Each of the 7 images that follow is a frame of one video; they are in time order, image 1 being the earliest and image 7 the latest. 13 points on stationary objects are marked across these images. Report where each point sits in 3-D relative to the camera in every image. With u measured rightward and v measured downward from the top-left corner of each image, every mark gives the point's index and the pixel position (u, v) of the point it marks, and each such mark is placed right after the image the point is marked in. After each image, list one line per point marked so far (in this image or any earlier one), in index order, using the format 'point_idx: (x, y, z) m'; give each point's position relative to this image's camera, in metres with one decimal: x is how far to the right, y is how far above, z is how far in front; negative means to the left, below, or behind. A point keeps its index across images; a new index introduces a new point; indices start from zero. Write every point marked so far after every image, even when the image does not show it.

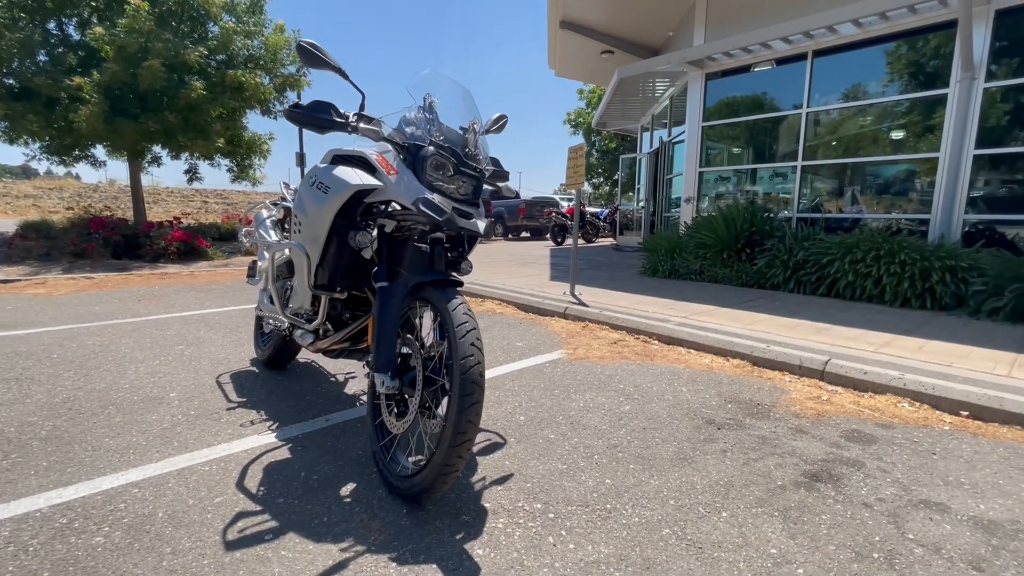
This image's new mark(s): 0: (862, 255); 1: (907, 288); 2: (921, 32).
0: (+3.9, +0.3, +6.1) m
1: (+4.1, 0.0, +5.7) m
2: (+6.3, +3.9, +8.4) m
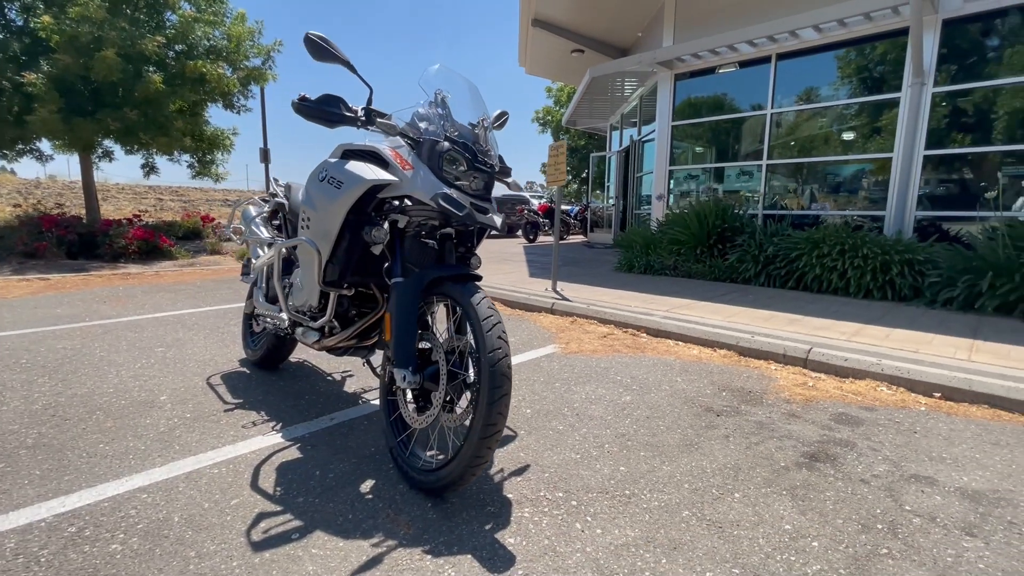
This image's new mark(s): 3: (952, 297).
0: (+3.7, +0.4, +6.4) m
1: (+3.9, +0.1, +6.1) m
2: (+5.9, +4.0, +9.0) m
3: (+4.4, -0.1, +5.6) m
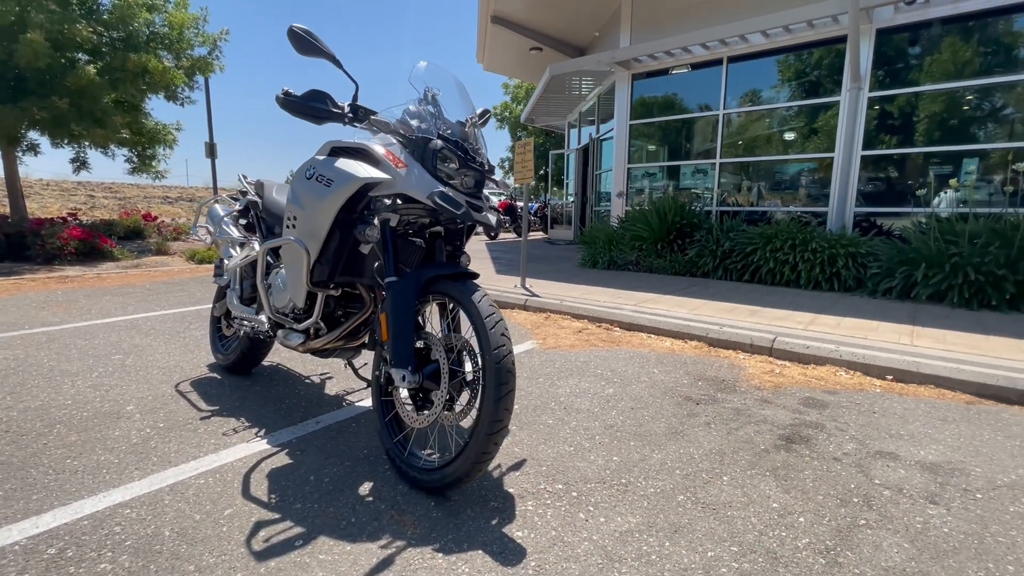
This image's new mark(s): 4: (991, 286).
0: (+3.3, +0.5, +6.8) m
1: (+3.6, +0.2, +6.5) m
2: (+5.2, +4.1, +9.5) m
3: (+4.1, 0.0, +6.0) m
4: (+4.7, 0.0, +5.5) m
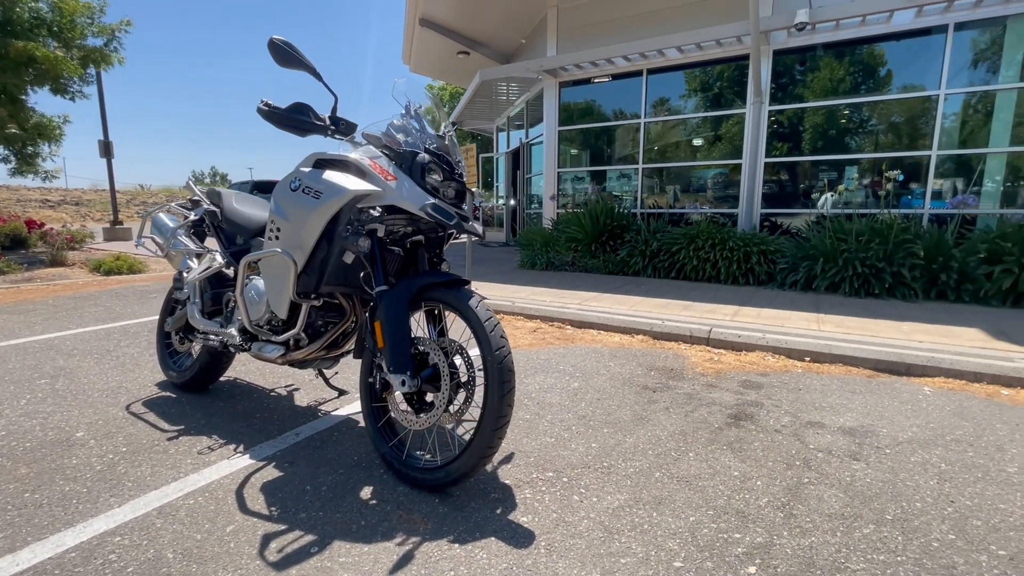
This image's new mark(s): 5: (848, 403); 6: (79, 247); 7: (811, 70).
0: (+2.5, +0.6, +7.5) m
1: (+2.9, +0.3, +7.2) m
2: (+3.9, +4.3, +10.4) m
3: (+3.5, +0.1, +6.9) m
4: (+4.2, +0.1, +6.4) m
5: (+2.3, -0.8, +3.8) m
6: (-8.3, +0.8, +10.7) m
7: (+5.2, +3.8, +9.7) m
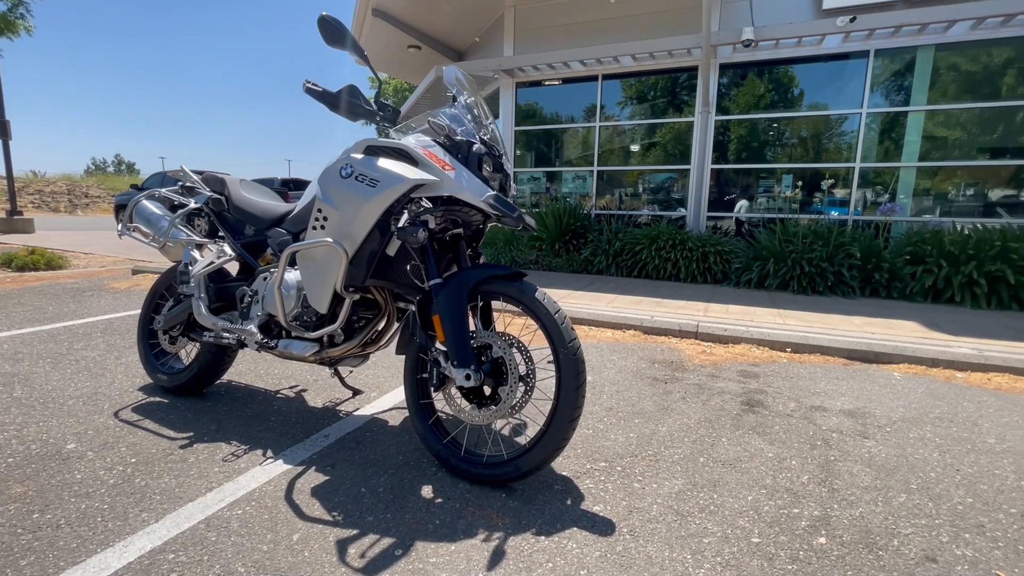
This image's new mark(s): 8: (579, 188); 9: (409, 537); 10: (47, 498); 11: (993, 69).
0: (+2.1, +0.6, +7.8) m
1: (+2.5, +0.3, +7.6) m
2: (+2.9, +4.3, +11.0) m
3: (+3.1, +0.1, +7.4) m
4: (+3.9, +0.2, +7.1) m
5: (+2.4, -0.8, +4.2) m
6: (-9.1, +0.8, +9.4) m
7: (+4.4, +3.8, +10.5) m
8: (+1.5, +2.2, +12.1) m
9: (-0.5, -1.1, +2.5) m
10: (-2.3, -1.0, +2.7) m
11: (+7.9, +3.6, +9.2) m
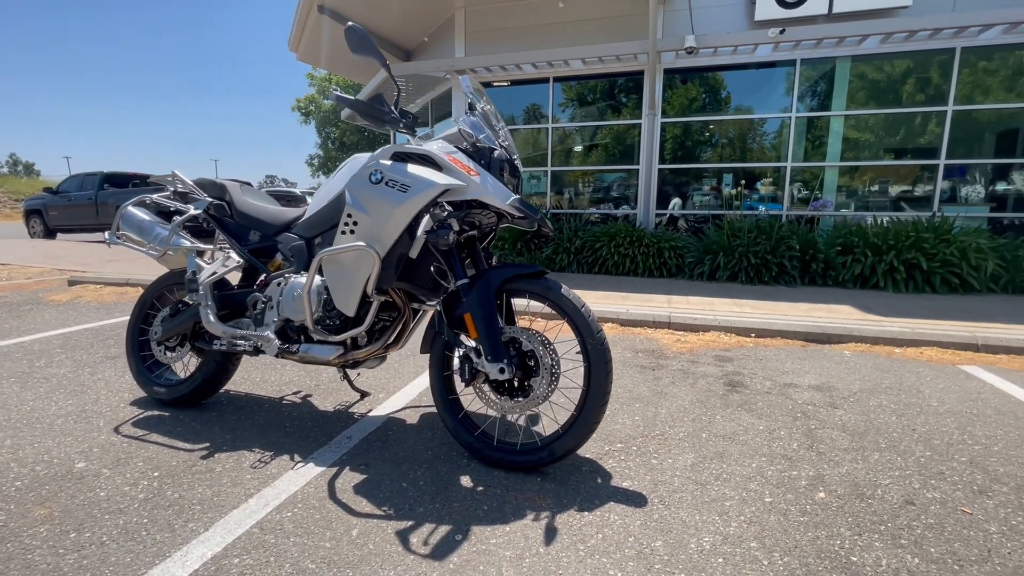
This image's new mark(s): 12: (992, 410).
0: (+1.6, +0.7, +8.3) m
1: (+2.0, +0.4, +8.1) m
2: (+1.9, +4.4, +11.5) m
3: (+2.7, +0.2, +7.9) m
4: (+3.5, +0.3, +7.7) m
5: (+2.4, -0.7, +4.7) m
6: (-9.7, +0.5, +8.4) m
7: (+3.4, +4.0, +11.2) m
8: (+0.4, +2.2, +12.4) m
9: (-0.2, -1.1, +2.6) m
10: (-2.0, -1.1, +2.6) m
11: (+7.1, +3.9, +10.3) m
12: (+3.3, -0.9, +3.9) m
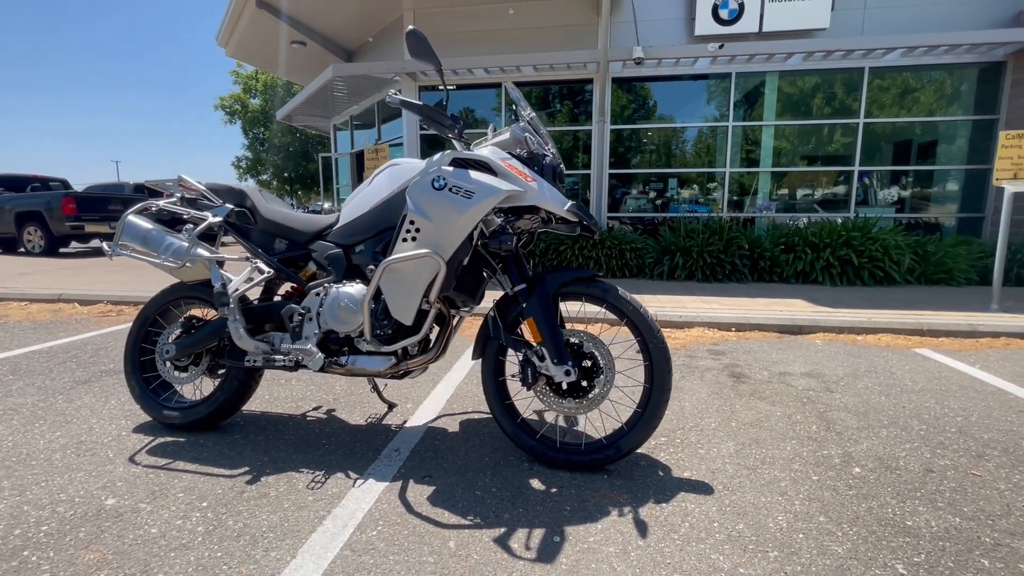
0: (+1.1, +0.7, +8.5) m
1: (+1.5, +0.4, +8.4) m
2: (+0.8, +4.3, +11.7) m
3: (+2.2, +0.3, +8.3) m
4: (+3.0, +0.3, +8.3) m
5: (+2.5, -0.6, +5.1) m
6: (-10.1, +0.2, +6.9) m
7: (+2.4, +4.0, +11.7) m
8: (-0.8, +2.1, +12.4) m
9: (+0.2, -1.1, +2.6) m
10: (-1.6, -1.1, +2.4) m
11: (+6.1, +4.0, +11.4) m
12: (+3.5, -0.8, +4.4) m
